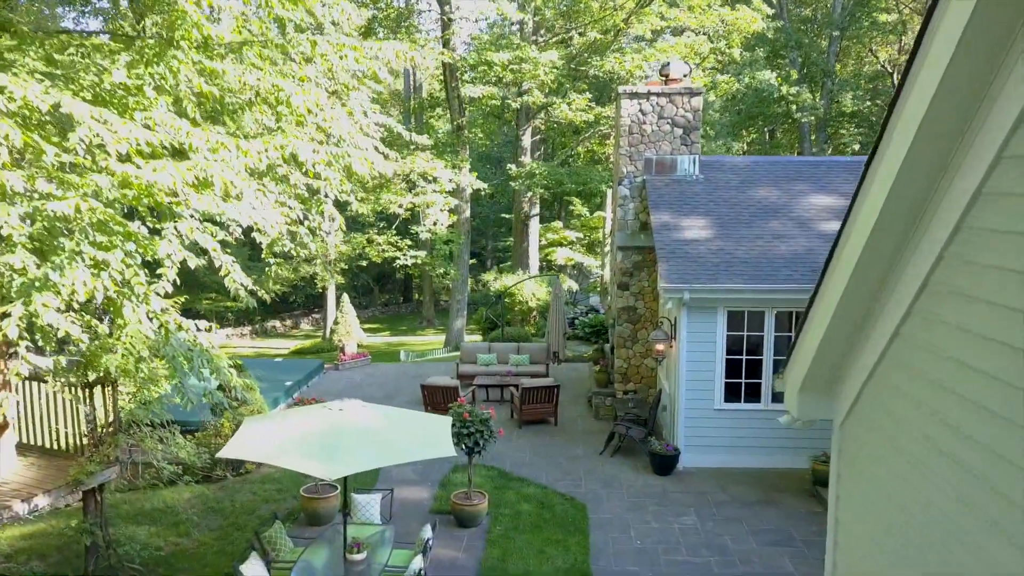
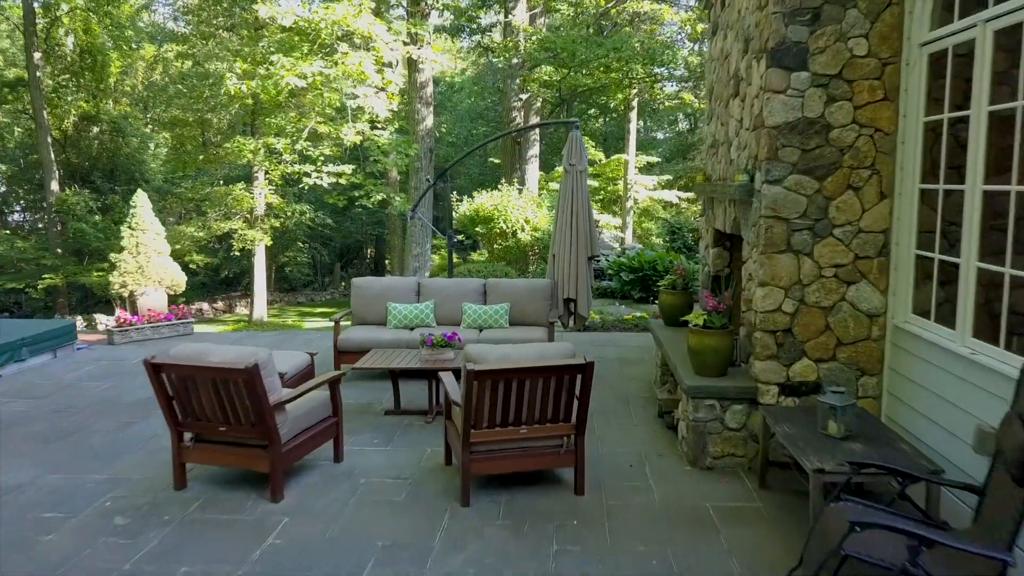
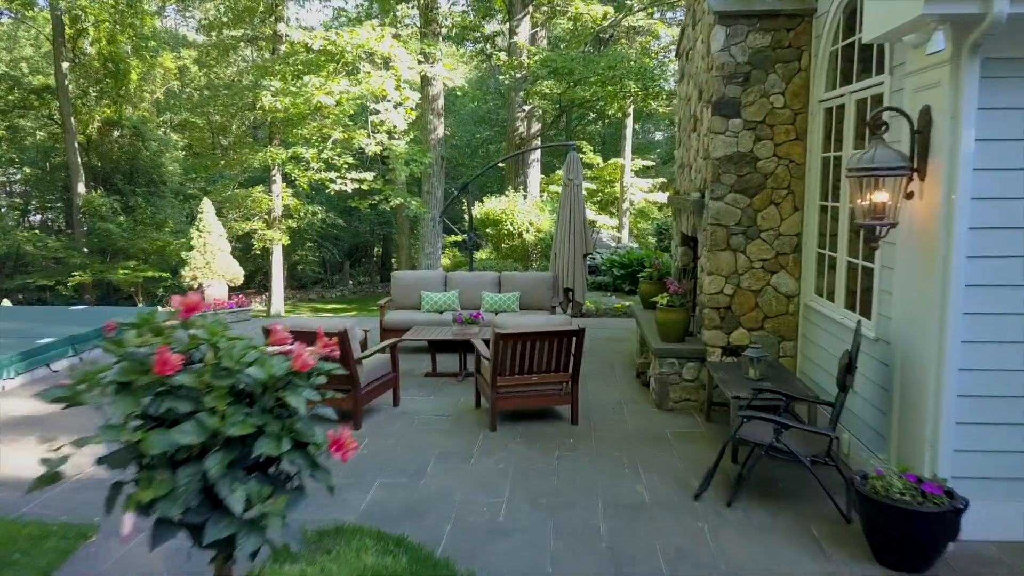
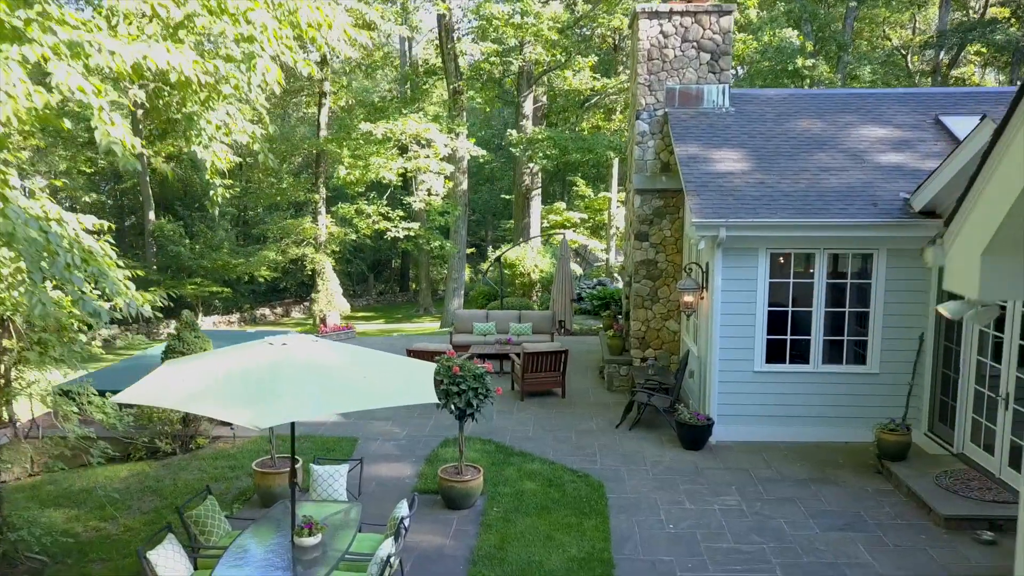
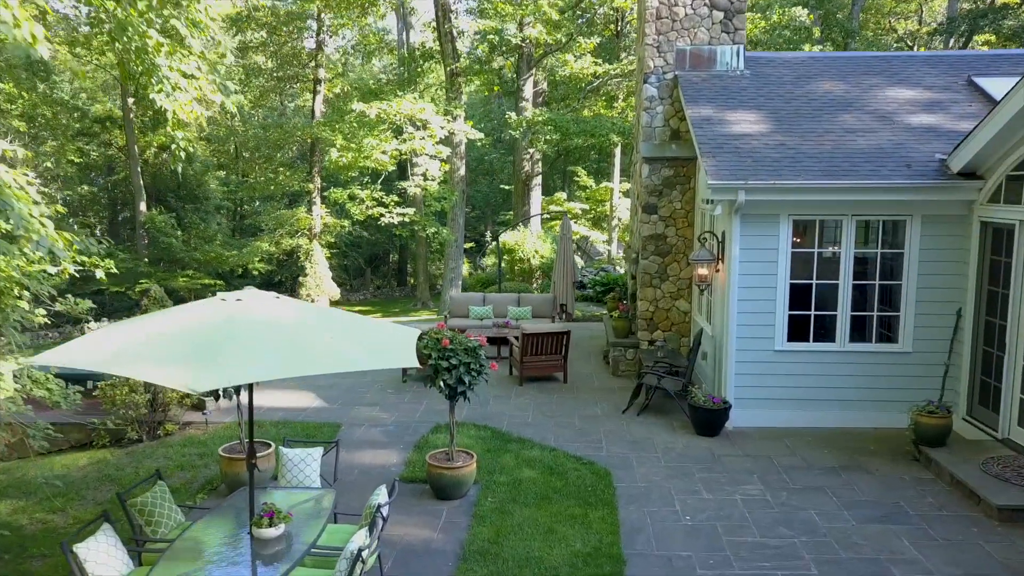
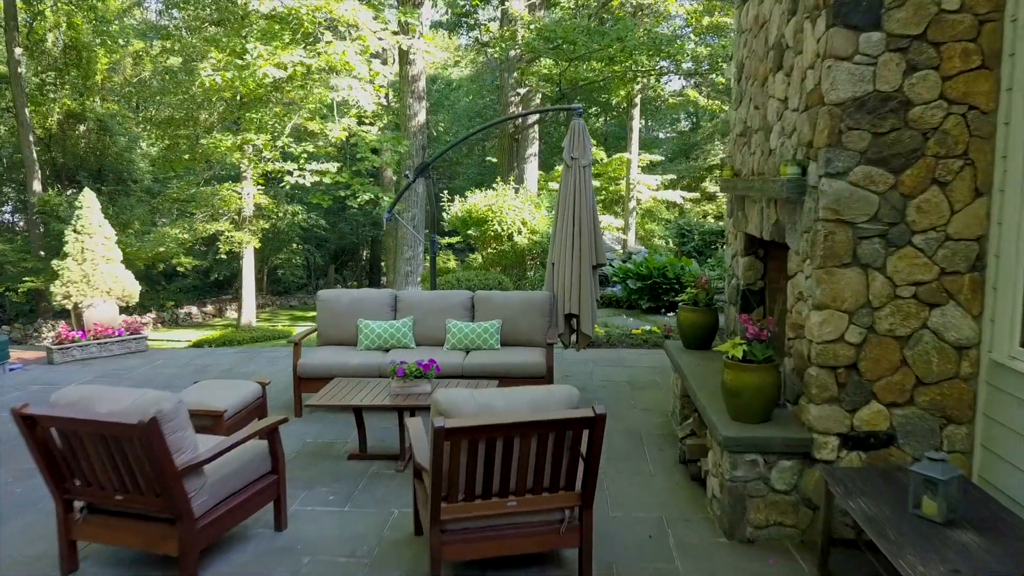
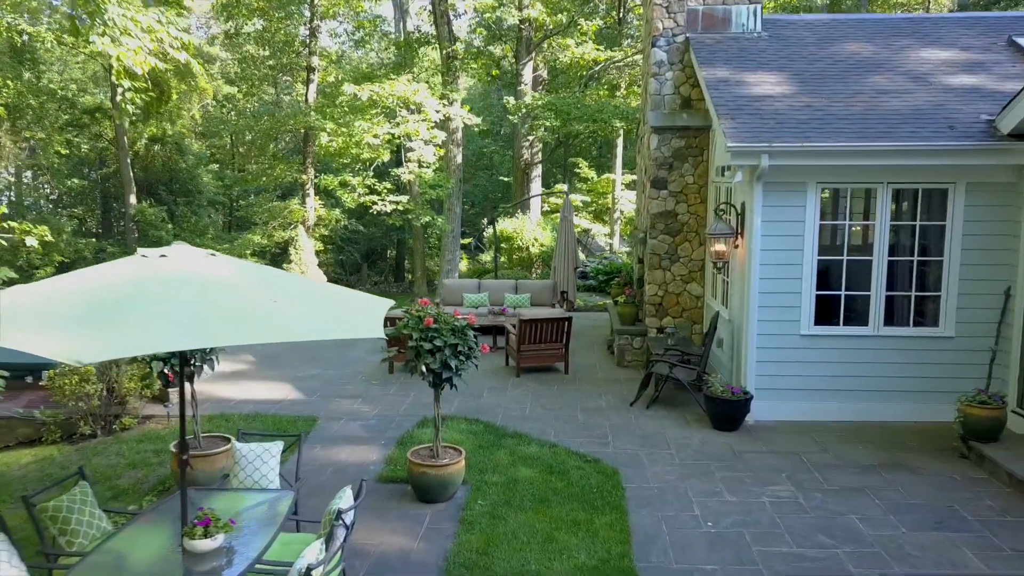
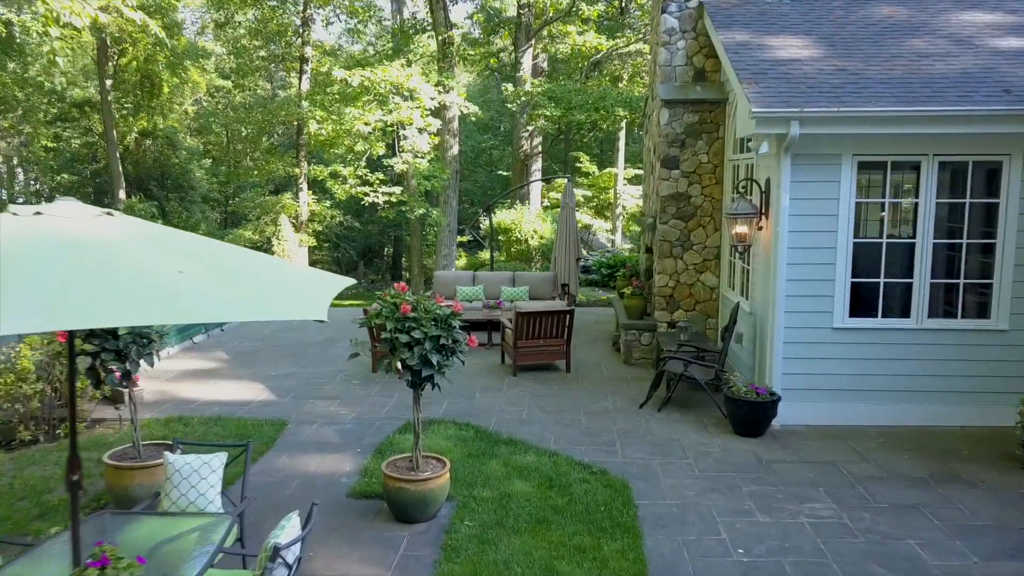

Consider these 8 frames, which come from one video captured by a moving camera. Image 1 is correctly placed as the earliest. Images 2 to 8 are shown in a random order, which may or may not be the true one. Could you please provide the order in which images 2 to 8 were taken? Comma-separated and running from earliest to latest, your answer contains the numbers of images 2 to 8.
4, 5, 7, 8, 3, 2, 6
